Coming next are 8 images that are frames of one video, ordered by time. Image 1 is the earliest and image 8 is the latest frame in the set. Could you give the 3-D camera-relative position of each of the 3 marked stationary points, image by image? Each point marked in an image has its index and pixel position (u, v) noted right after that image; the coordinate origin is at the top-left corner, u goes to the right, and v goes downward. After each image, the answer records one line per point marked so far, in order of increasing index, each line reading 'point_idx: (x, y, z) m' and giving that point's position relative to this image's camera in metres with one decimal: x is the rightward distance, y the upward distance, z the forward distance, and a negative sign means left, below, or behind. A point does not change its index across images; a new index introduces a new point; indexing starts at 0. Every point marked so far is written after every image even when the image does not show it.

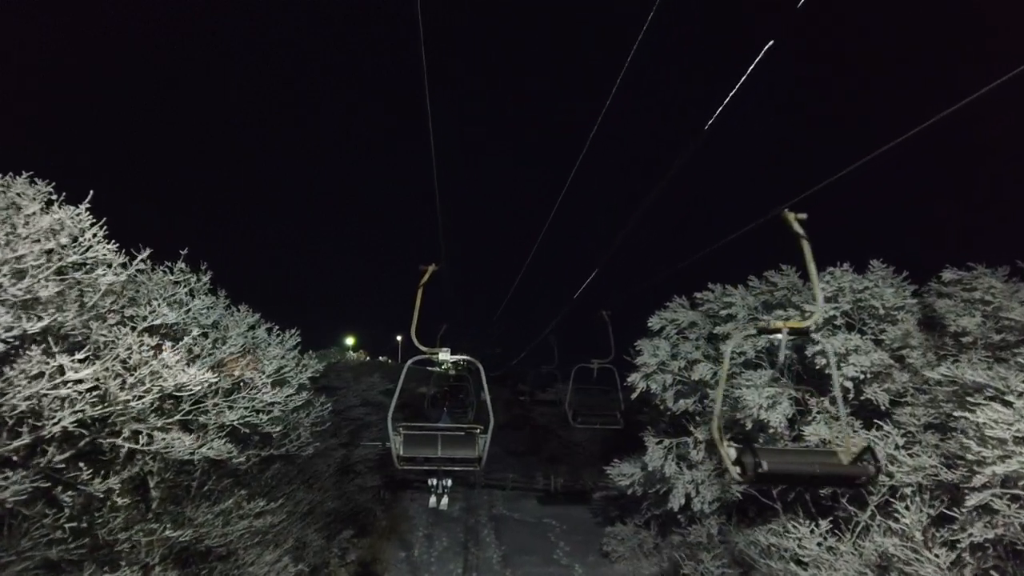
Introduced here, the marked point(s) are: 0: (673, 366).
0: (+2.8, -1.3, +12.7) m
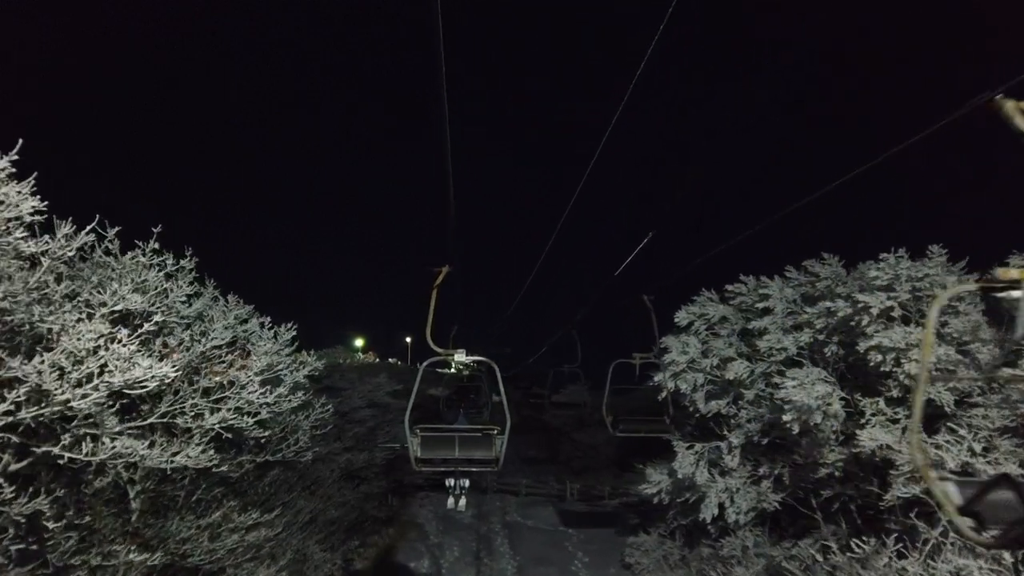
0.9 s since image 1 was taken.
0: (+3.1, -1.2, +11.7) m
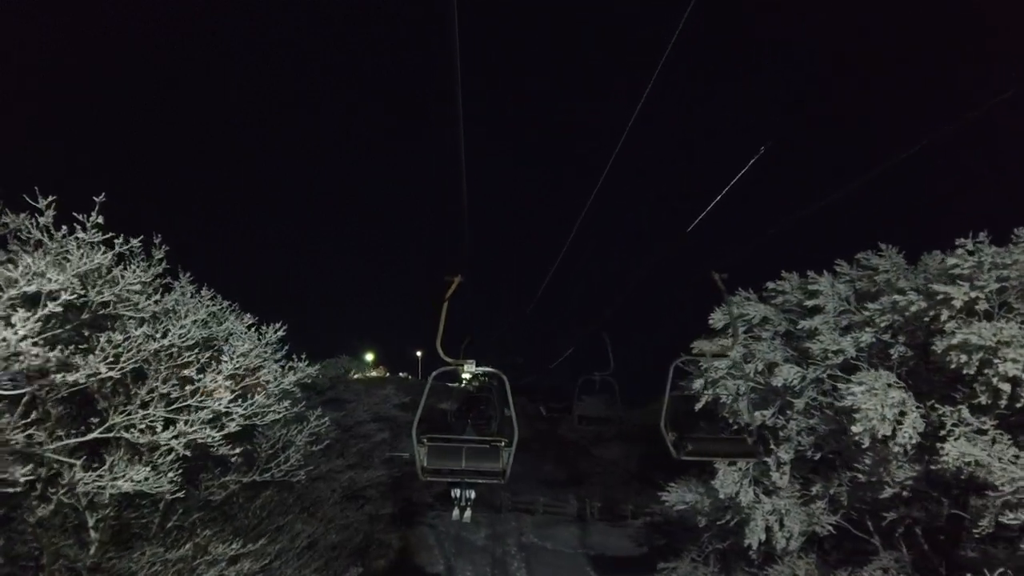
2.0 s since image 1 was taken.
0: (+3.3, -1.1, +10.4) m
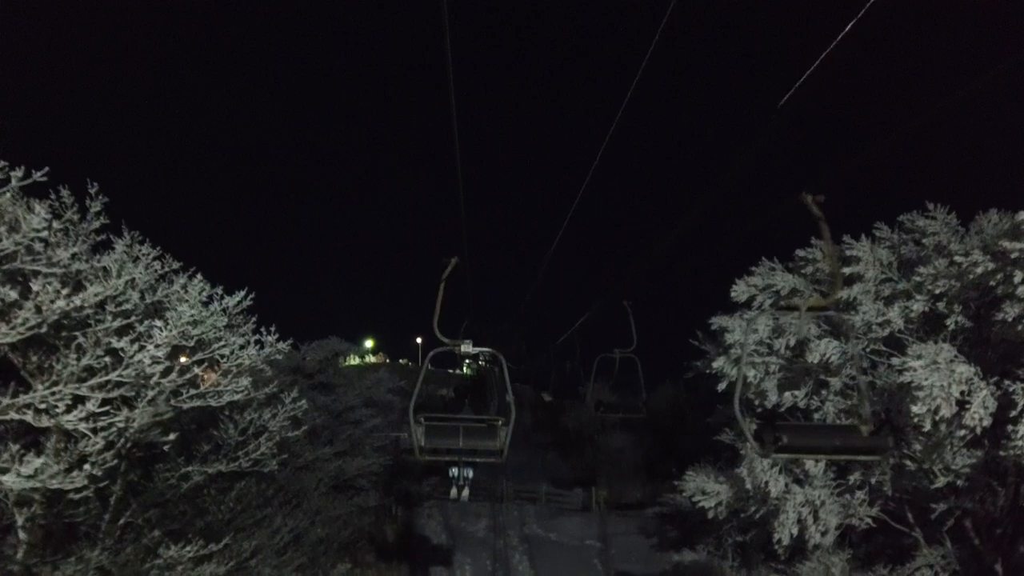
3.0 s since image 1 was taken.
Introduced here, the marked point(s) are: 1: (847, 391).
0: (+3.4, -0.7, +9.3) m
1: (+4.1, -1.3, +9.0) m
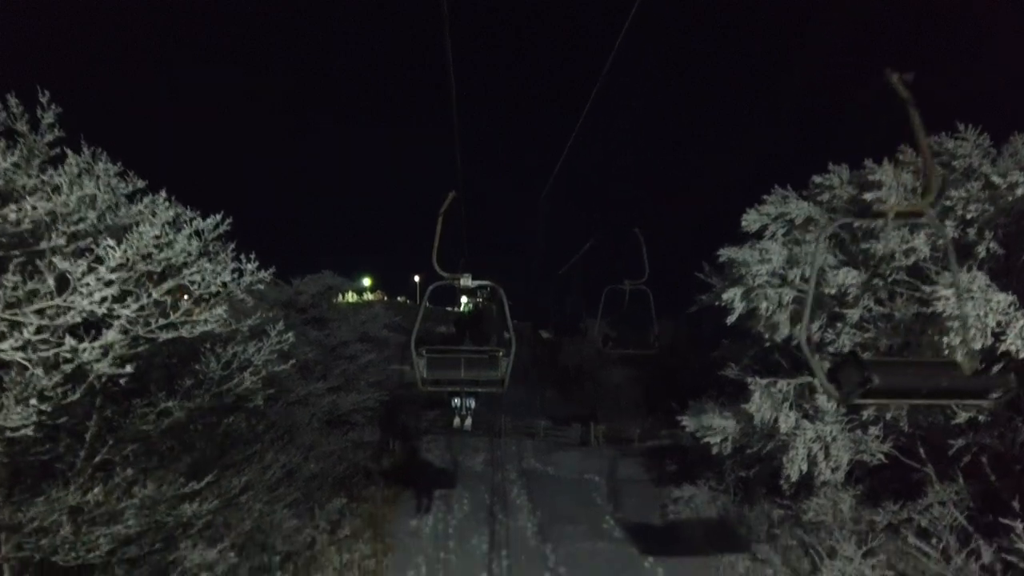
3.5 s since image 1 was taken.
0: (+3.3, +0.1, +8.8) m
1: (+4.1, -0.4, +8.5) m
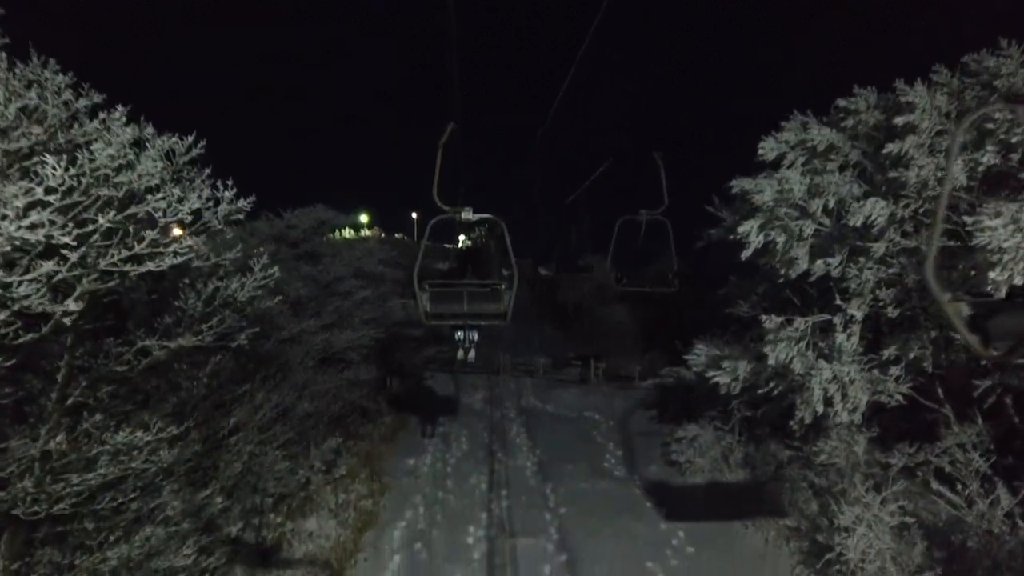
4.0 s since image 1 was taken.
0: (+3.4, +0.9, +8.2) m
1: (+4.1, +0.3, +8.0) m
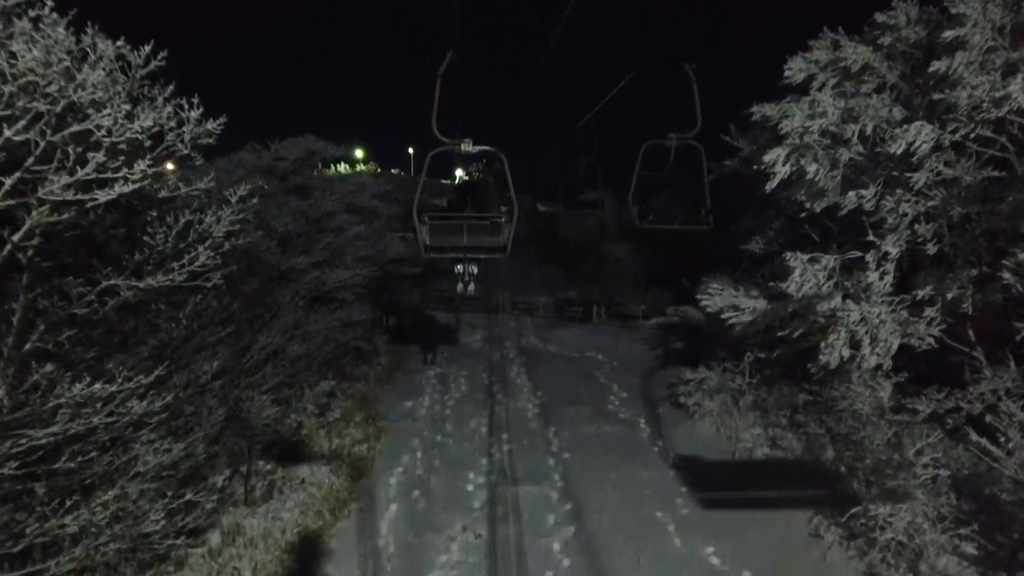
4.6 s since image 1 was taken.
0: (+3.4, +1.6, +7.5) m
1: (+4.1, +1.0, +7.3) m
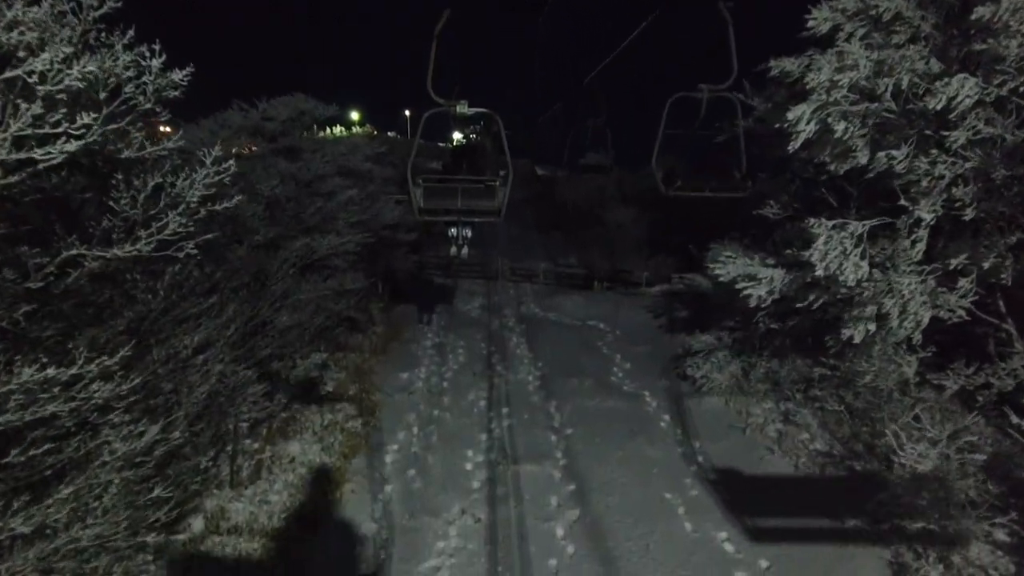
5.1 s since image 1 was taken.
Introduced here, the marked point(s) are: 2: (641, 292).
0: (+3.4, +1.8, +6.8) m
1: (+4.1, +1.2, +6.7) m
2: (+3.0, -0.1, +17.1) m
